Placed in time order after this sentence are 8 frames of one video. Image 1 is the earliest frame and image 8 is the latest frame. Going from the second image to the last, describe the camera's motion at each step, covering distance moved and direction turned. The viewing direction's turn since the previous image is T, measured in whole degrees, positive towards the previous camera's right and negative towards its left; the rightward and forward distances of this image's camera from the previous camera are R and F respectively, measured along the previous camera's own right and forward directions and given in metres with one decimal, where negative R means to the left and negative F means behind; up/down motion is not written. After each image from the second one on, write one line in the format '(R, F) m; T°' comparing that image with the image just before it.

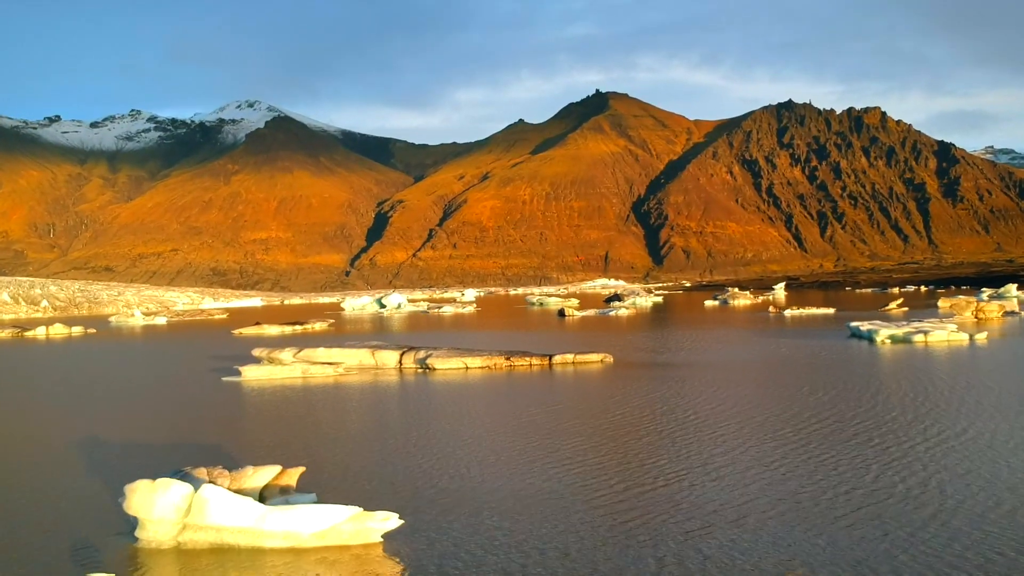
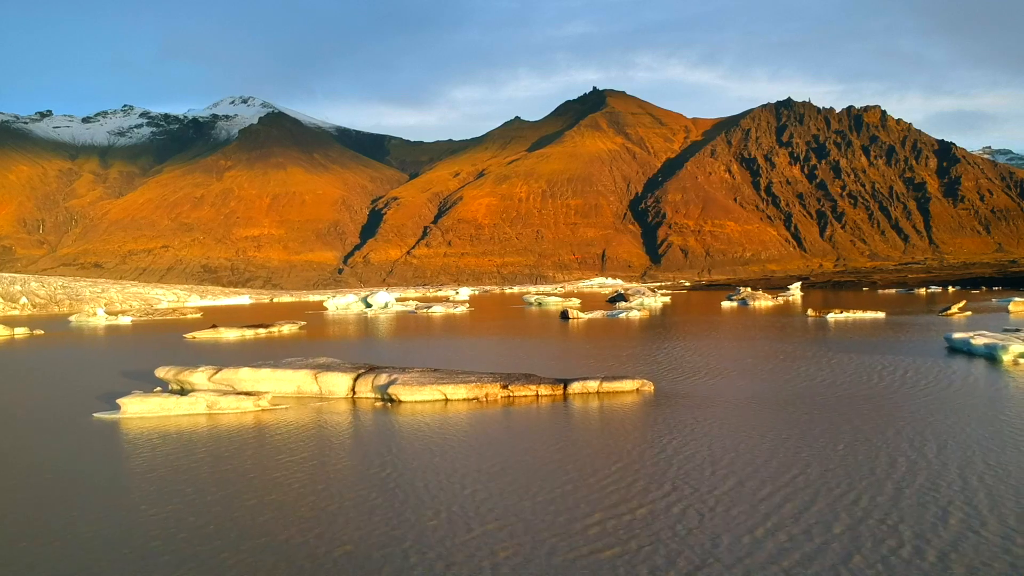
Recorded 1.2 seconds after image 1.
(0.0, +4.1) m; 0°
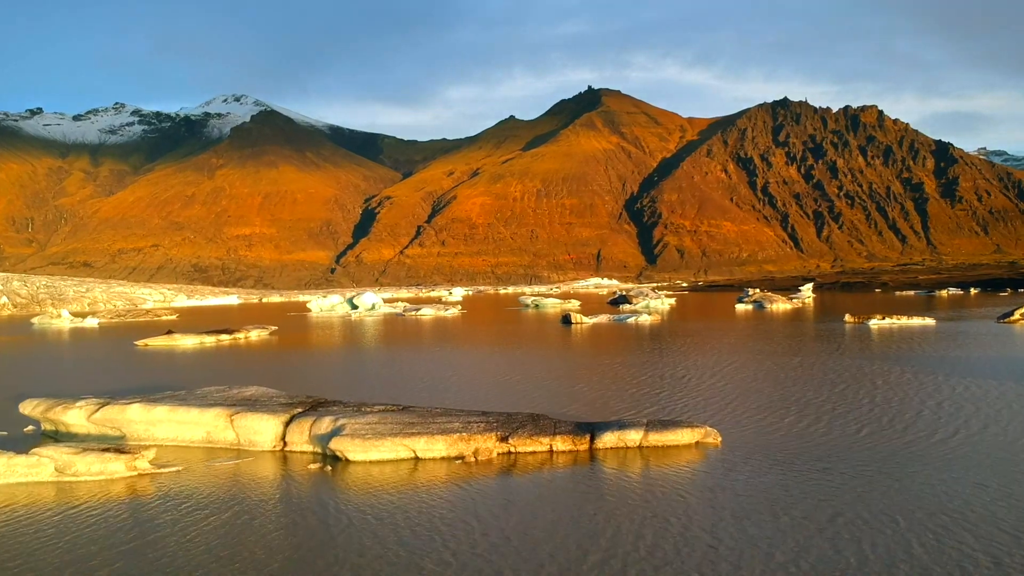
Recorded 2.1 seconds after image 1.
(-0.1, +3.1) m; 0°
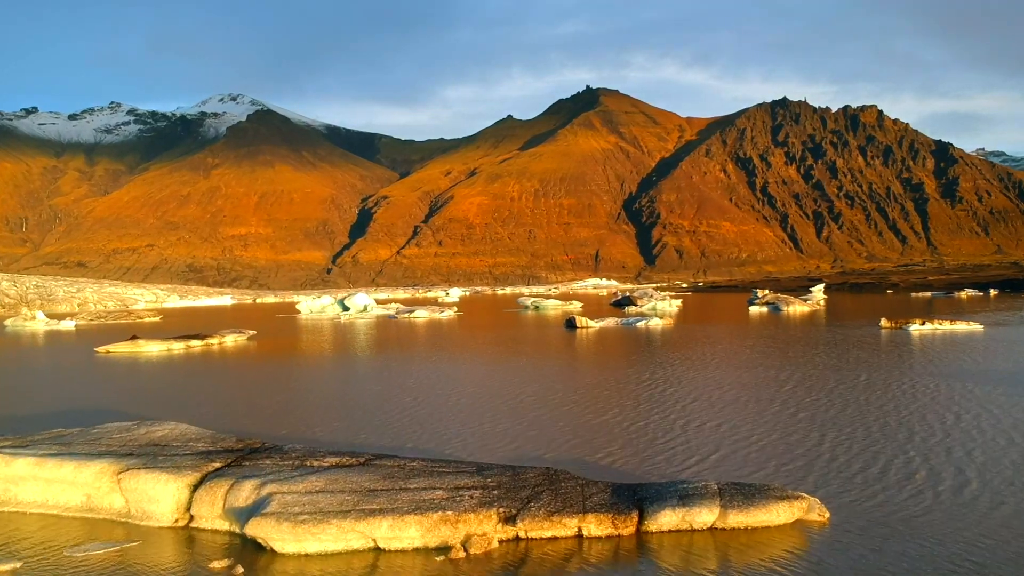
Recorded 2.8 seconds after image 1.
(-0.1, +2.2) m; 0°
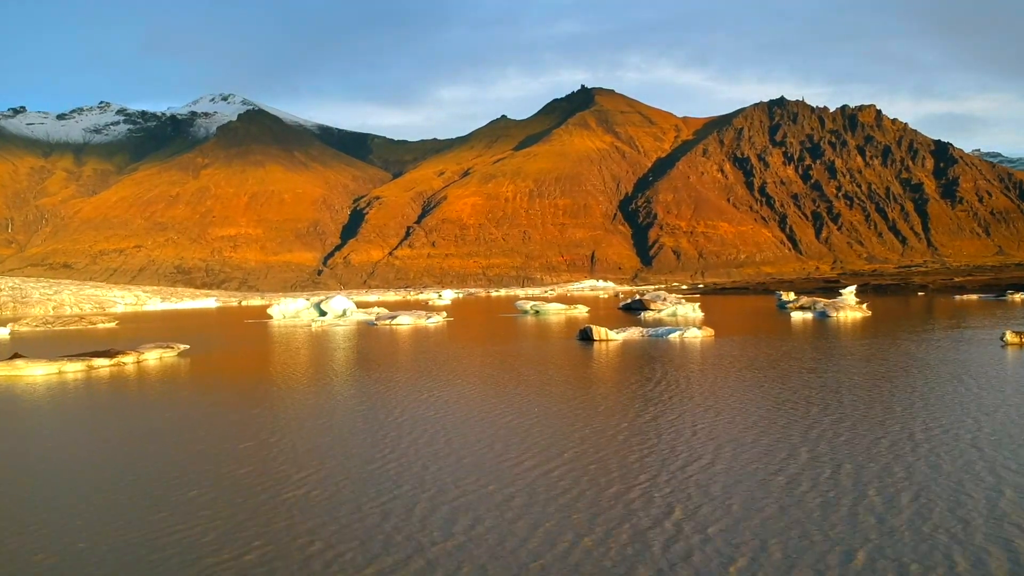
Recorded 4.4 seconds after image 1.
(-0.2, +5.1) m; 0°
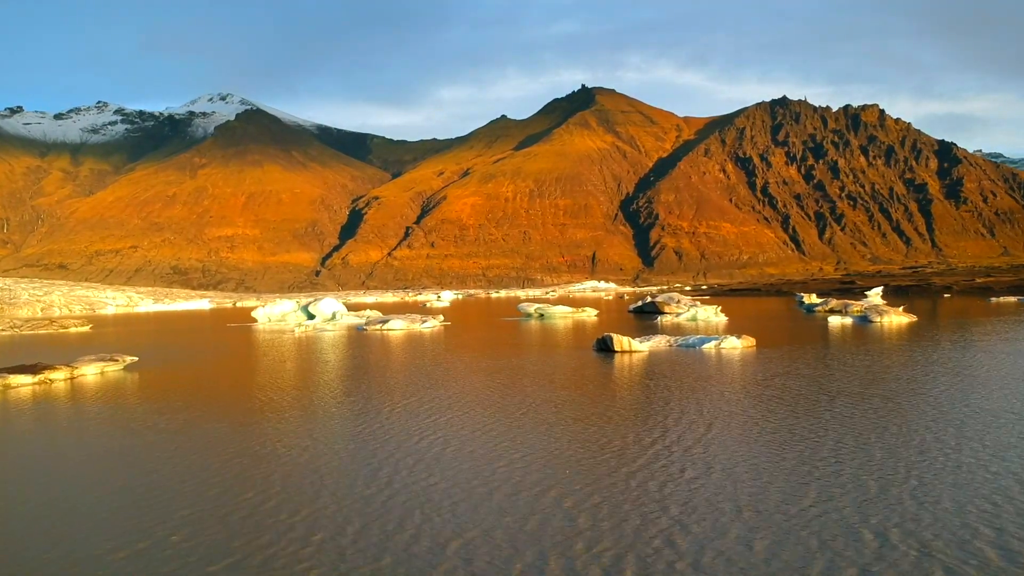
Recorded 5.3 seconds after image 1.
(-0.1, +3.0) m; 0°
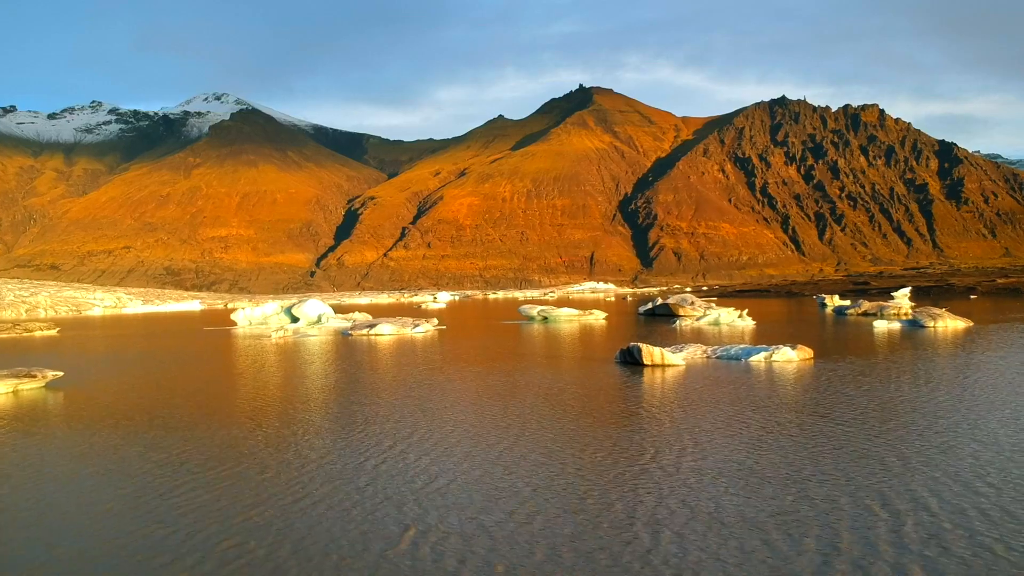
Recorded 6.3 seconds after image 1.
(-0.2, +3.0) m; 0°
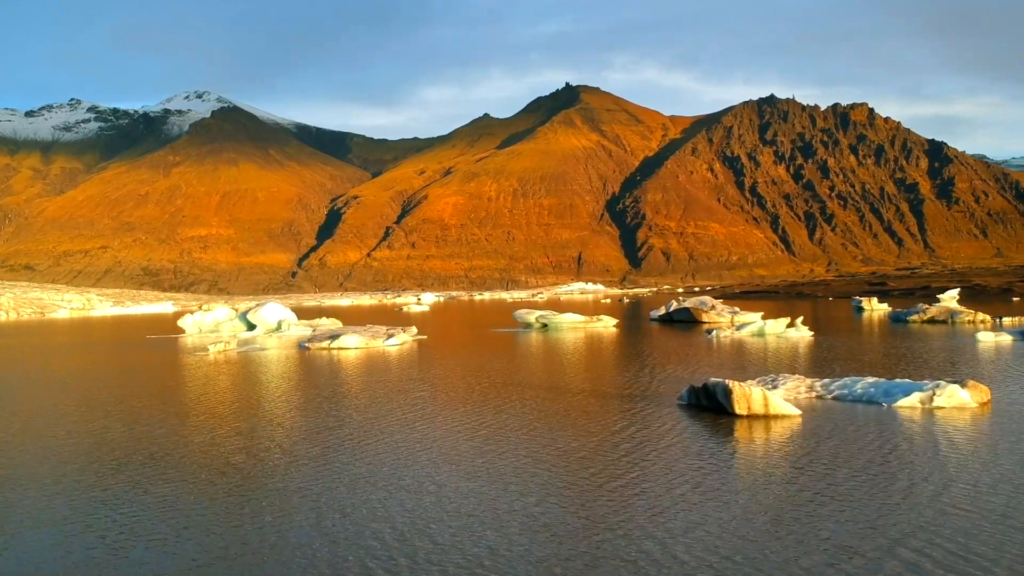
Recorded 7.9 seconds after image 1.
(-0.3, +5.1) m; +1°
